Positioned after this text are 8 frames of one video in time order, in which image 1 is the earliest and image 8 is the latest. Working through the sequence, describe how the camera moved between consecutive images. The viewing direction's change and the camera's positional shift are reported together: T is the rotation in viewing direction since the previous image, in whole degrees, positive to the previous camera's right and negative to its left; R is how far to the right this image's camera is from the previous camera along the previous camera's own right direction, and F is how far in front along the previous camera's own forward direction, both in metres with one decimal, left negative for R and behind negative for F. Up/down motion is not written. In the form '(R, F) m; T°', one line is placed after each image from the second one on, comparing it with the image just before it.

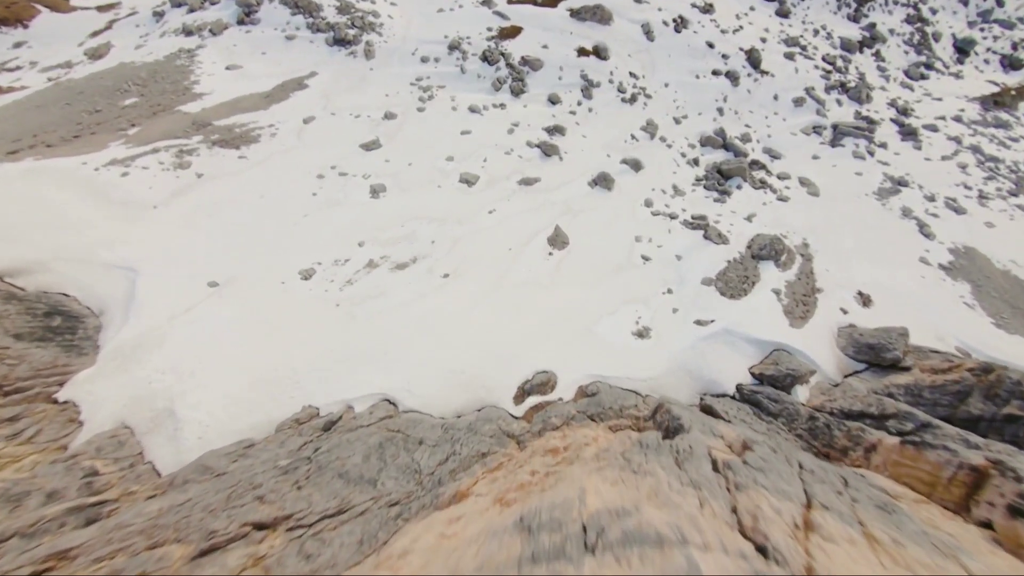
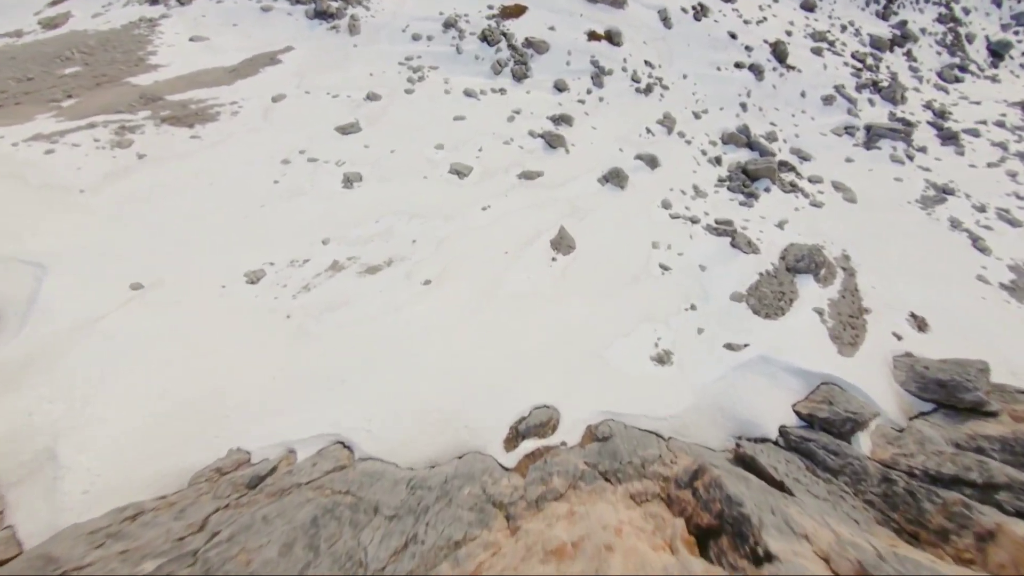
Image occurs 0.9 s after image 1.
(+0.1, +2.2) m; 0°
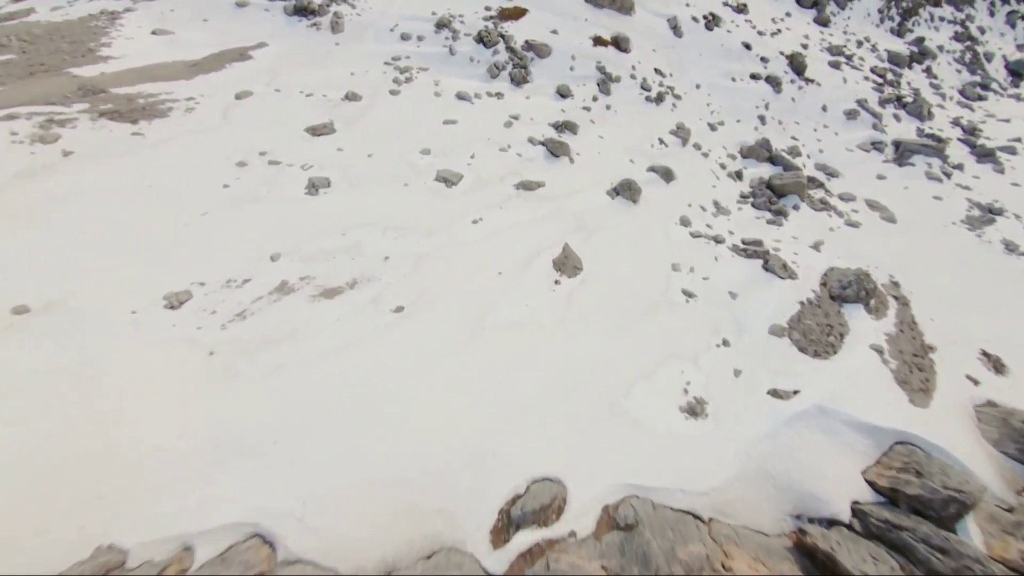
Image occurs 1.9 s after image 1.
(+0.1, +2.1) m; 0°
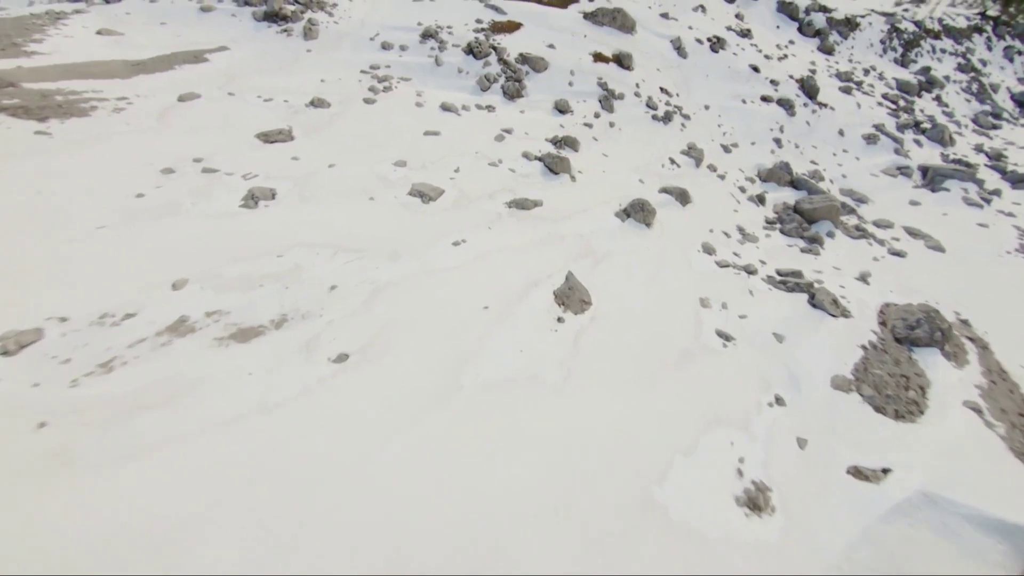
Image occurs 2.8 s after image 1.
(+0.1, +2.3) m; +1°
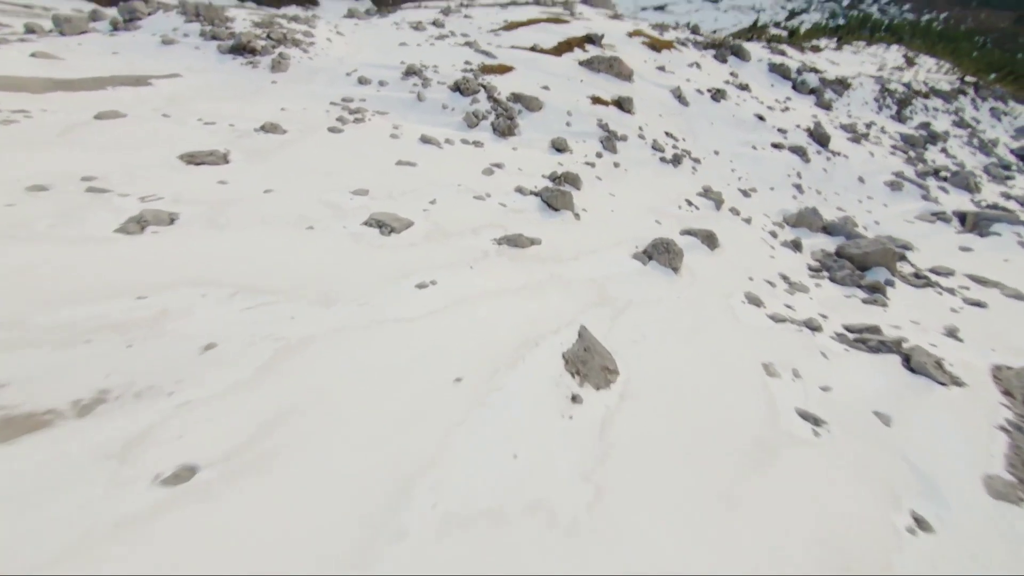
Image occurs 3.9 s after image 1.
(+0.1, +2.5) m; +1°
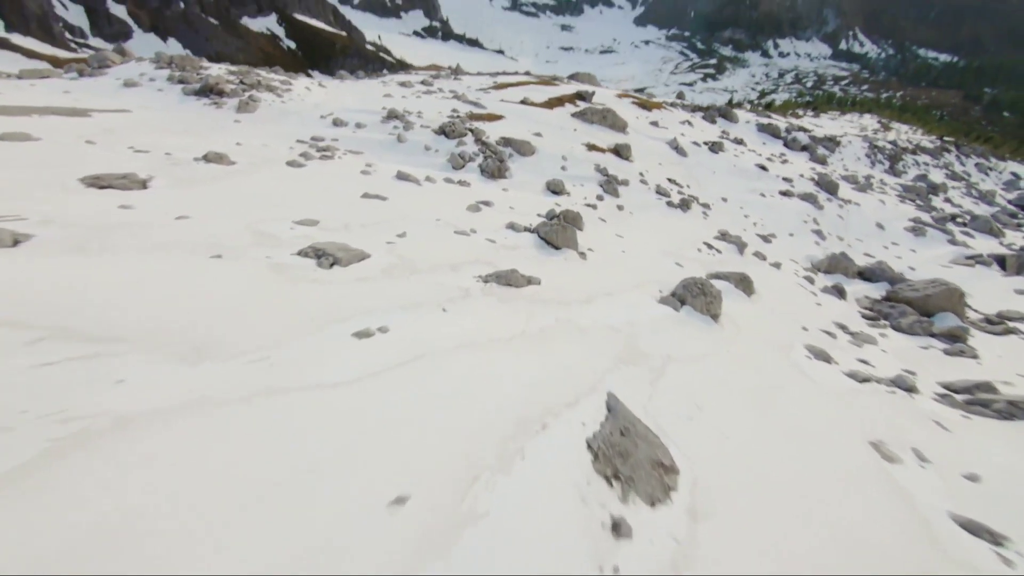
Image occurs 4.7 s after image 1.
(0.0, +2.0) m; +1°
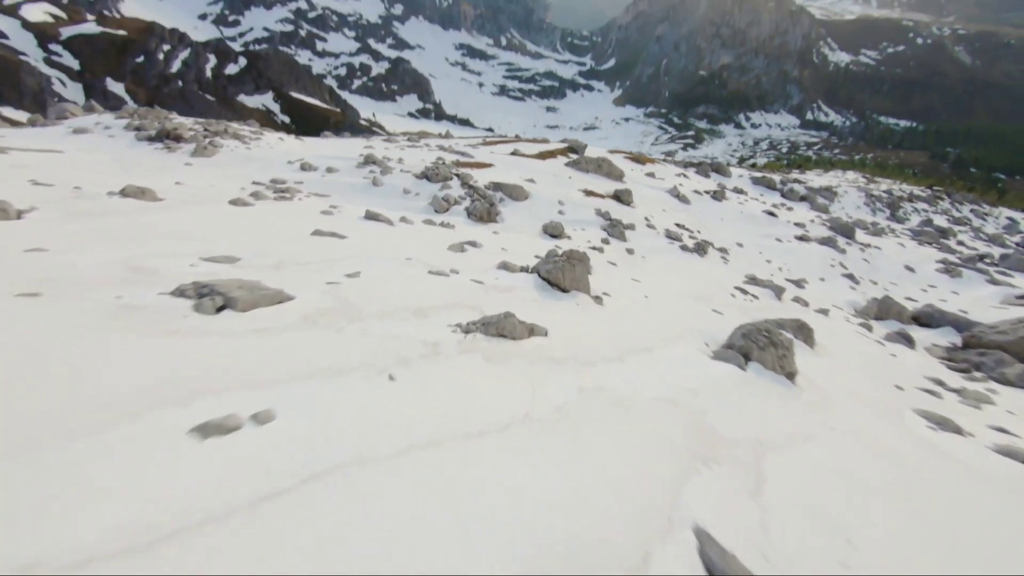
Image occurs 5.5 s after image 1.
(0.0, +1.8) m; +1°
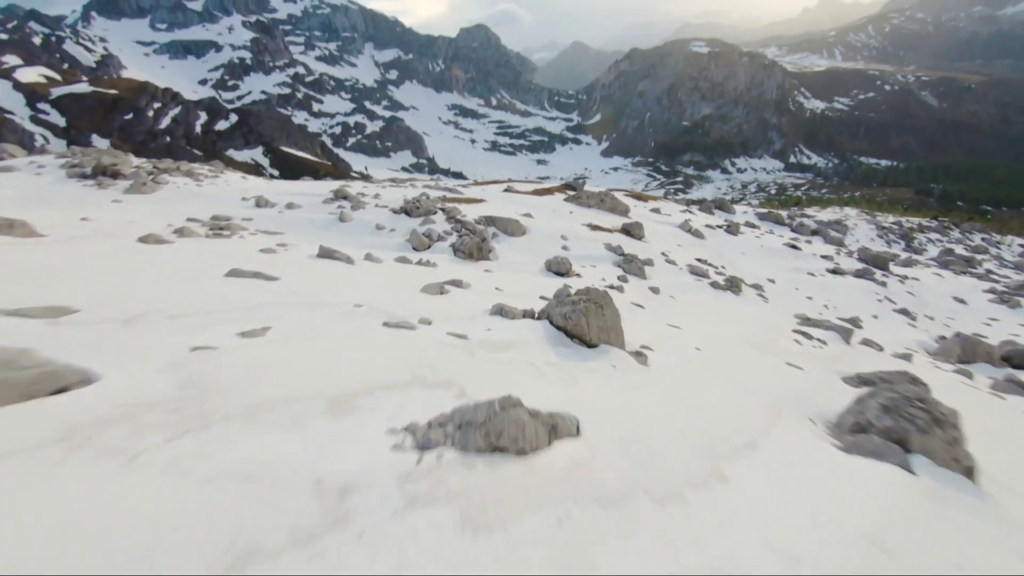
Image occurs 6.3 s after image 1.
(0.0, +1.8) m; +1°
